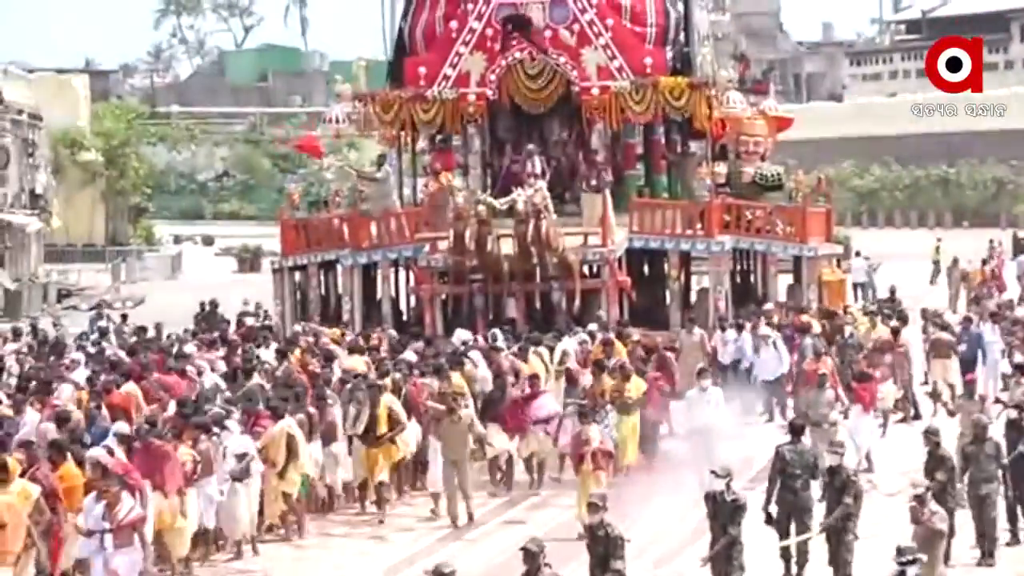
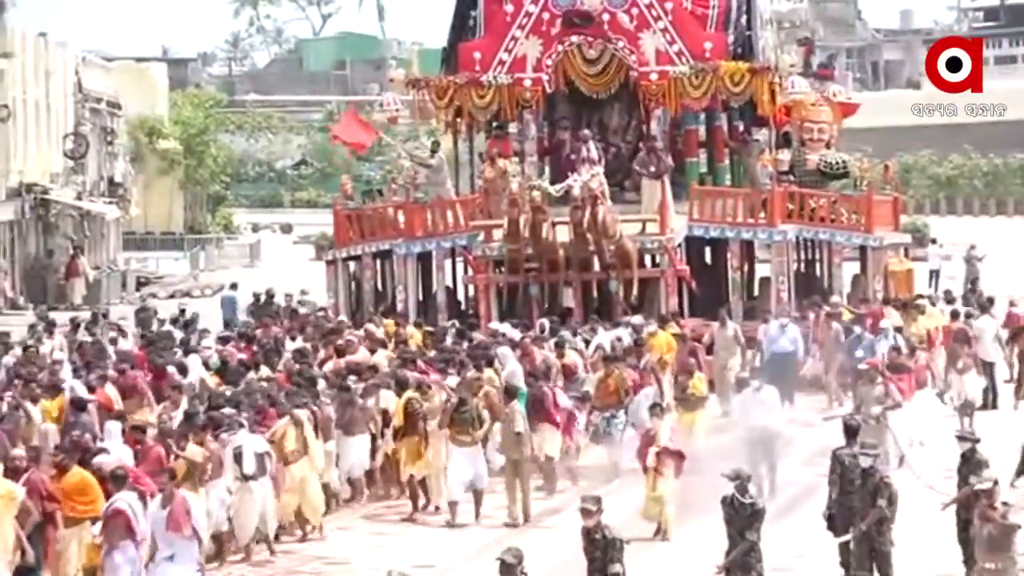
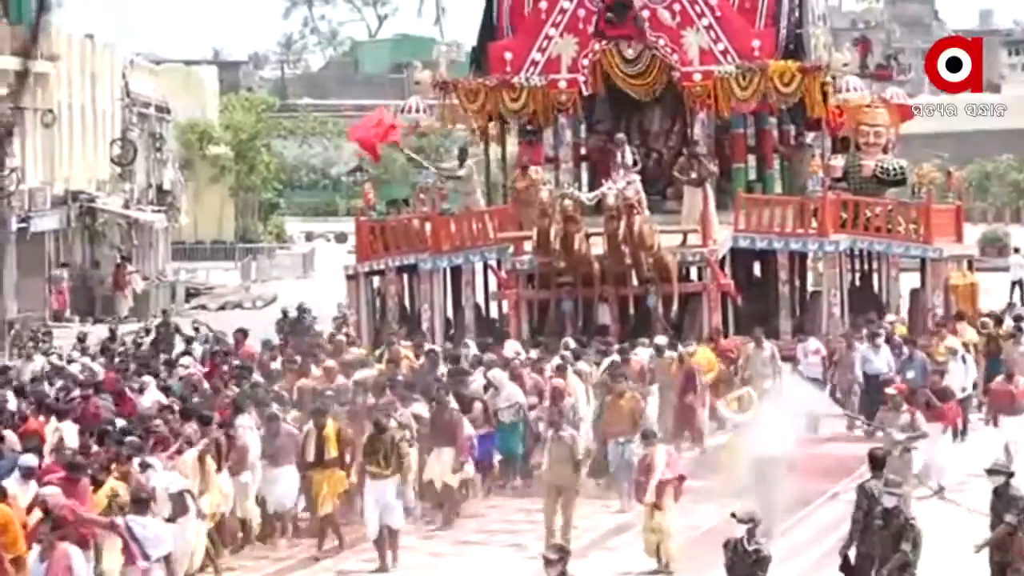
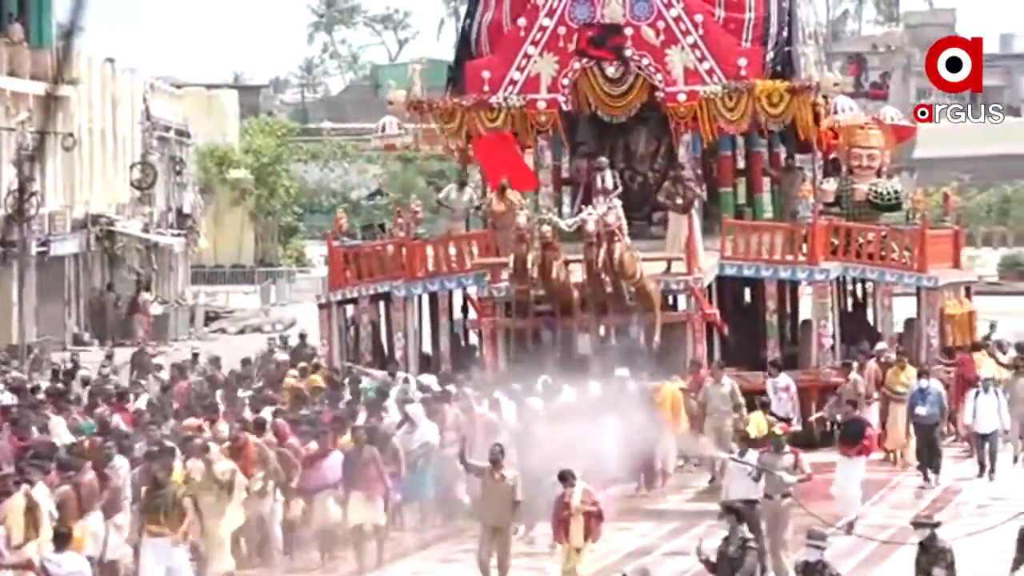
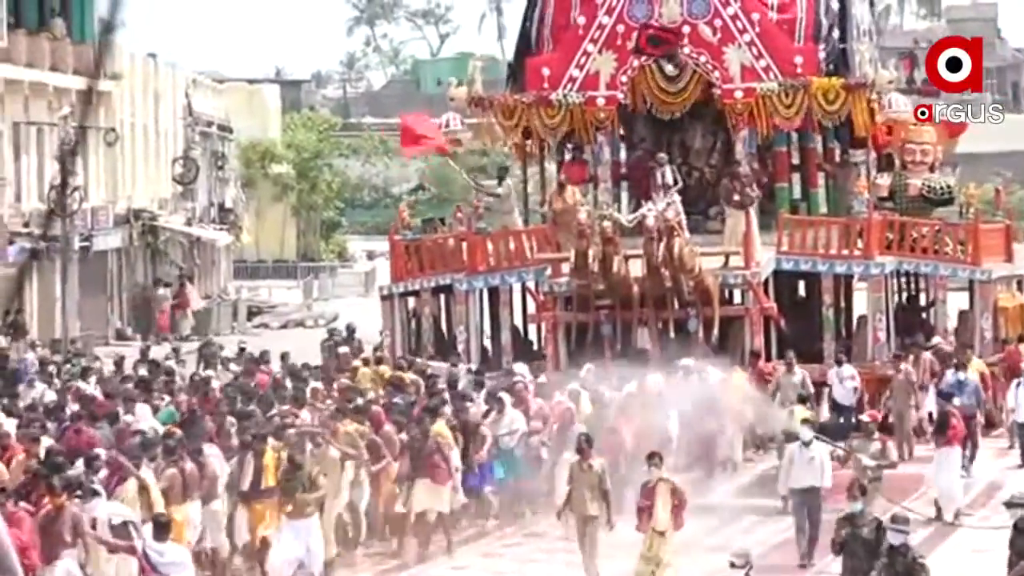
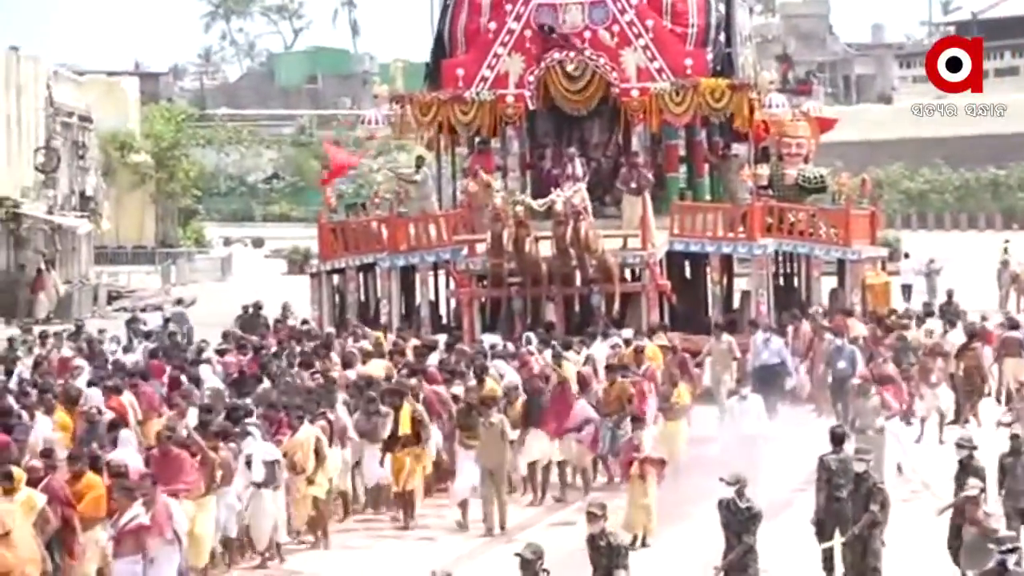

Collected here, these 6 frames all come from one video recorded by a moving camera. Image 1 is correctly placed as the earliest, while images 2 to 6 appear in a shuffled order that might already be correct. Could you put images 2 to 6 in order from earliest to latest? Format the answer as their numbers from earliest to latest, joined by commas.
6, 2, 3, 5, 4
